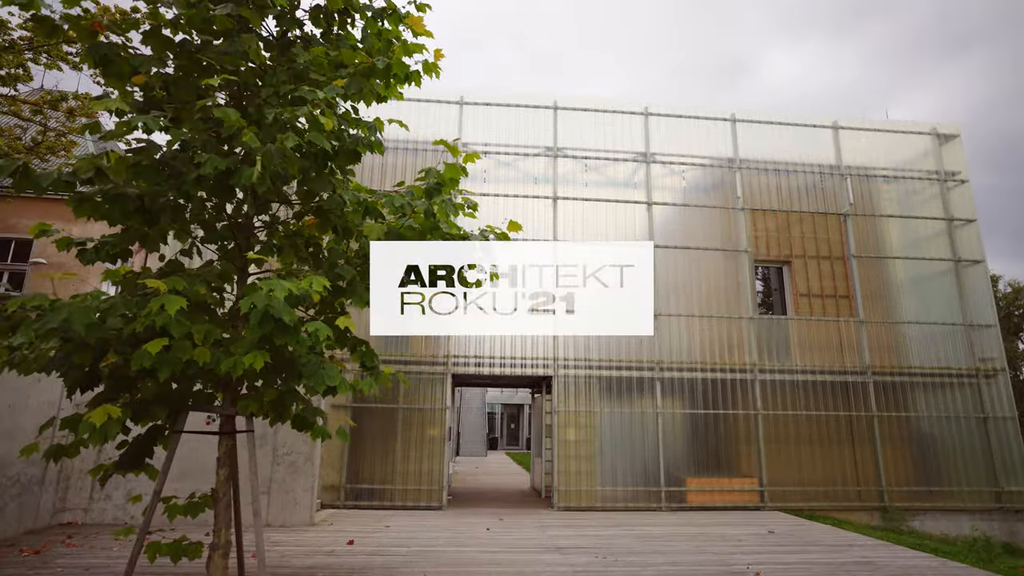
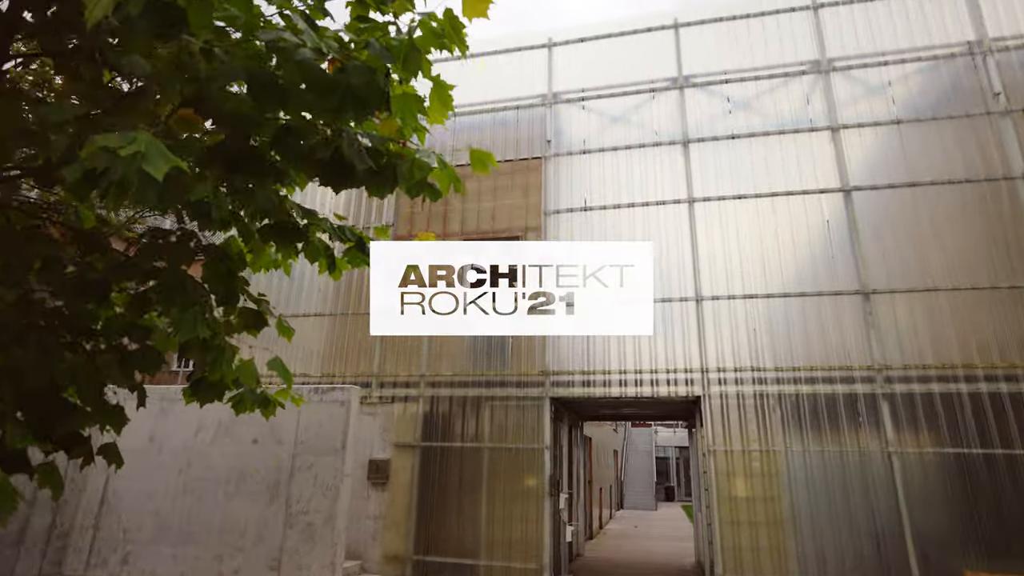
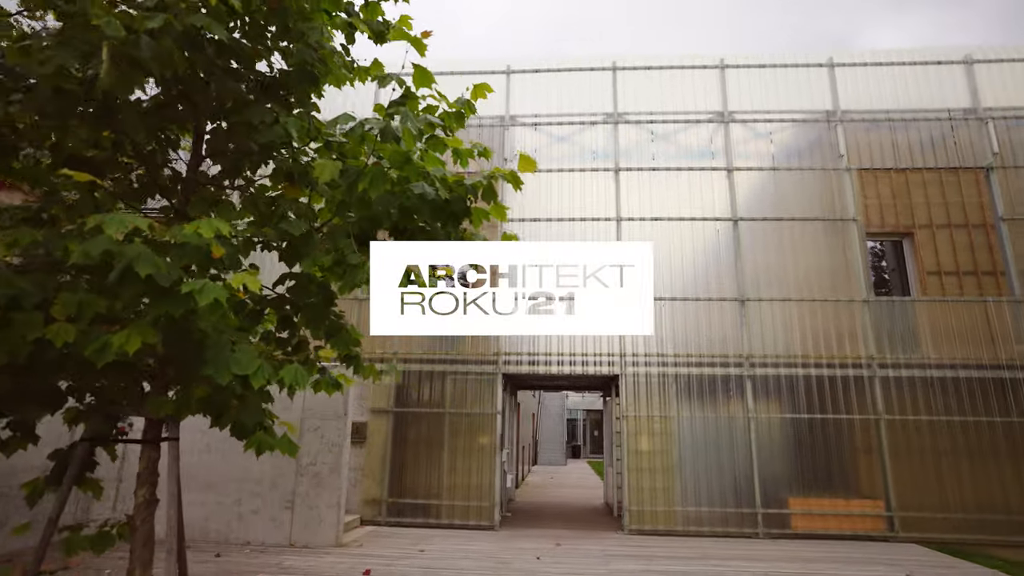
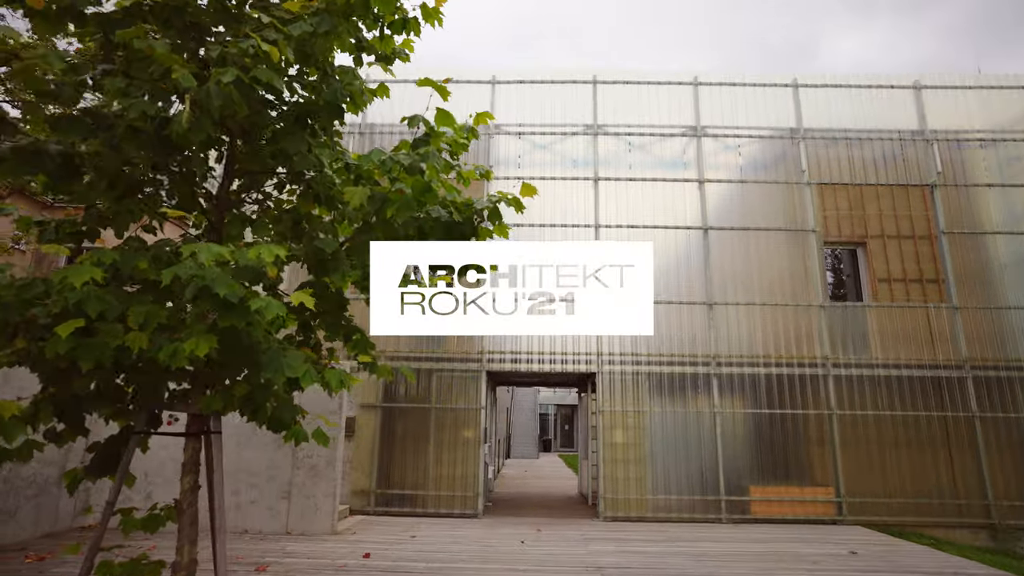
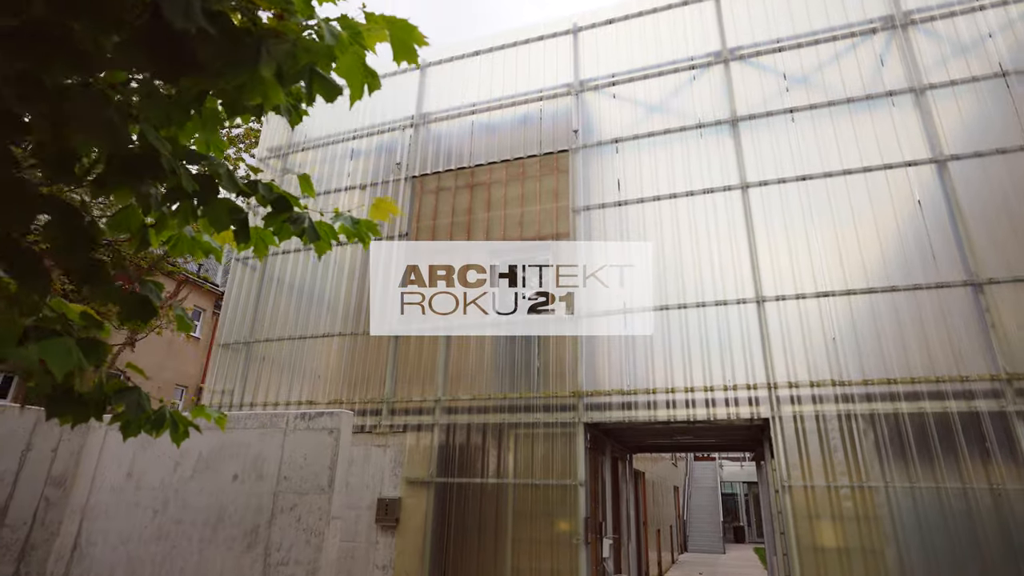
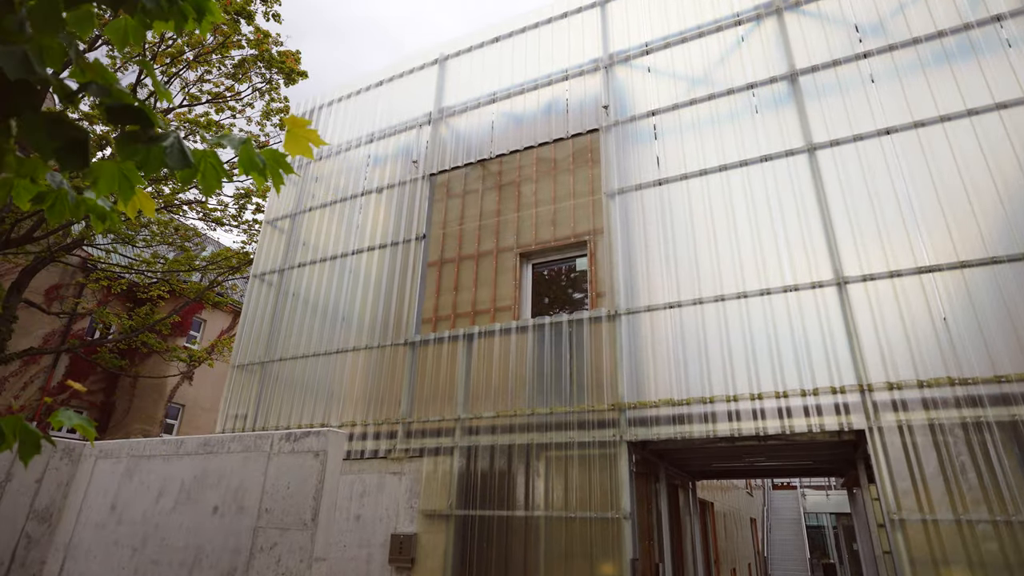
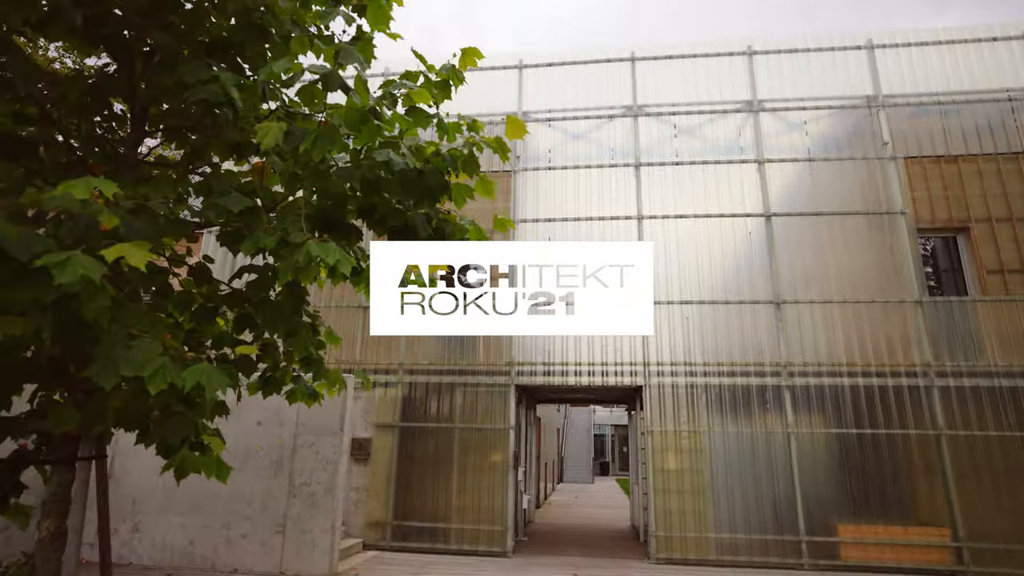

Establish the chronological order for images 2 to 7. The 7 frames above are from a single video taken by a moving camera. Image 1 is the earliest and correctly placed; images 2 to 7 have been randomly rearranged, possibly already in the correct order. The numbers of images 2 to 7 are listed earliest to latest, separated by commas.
4, 3, 7, 2, 5, 6
